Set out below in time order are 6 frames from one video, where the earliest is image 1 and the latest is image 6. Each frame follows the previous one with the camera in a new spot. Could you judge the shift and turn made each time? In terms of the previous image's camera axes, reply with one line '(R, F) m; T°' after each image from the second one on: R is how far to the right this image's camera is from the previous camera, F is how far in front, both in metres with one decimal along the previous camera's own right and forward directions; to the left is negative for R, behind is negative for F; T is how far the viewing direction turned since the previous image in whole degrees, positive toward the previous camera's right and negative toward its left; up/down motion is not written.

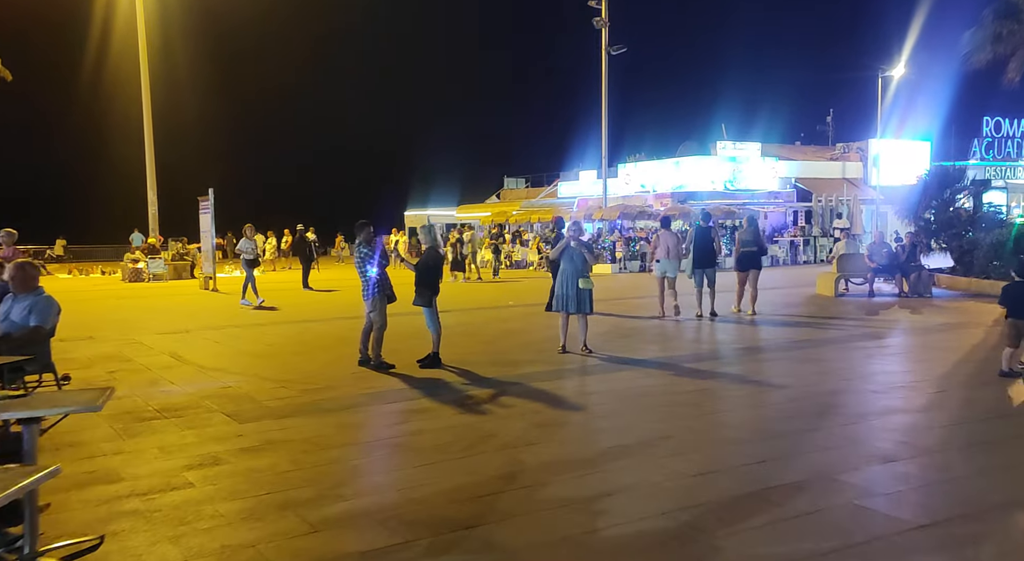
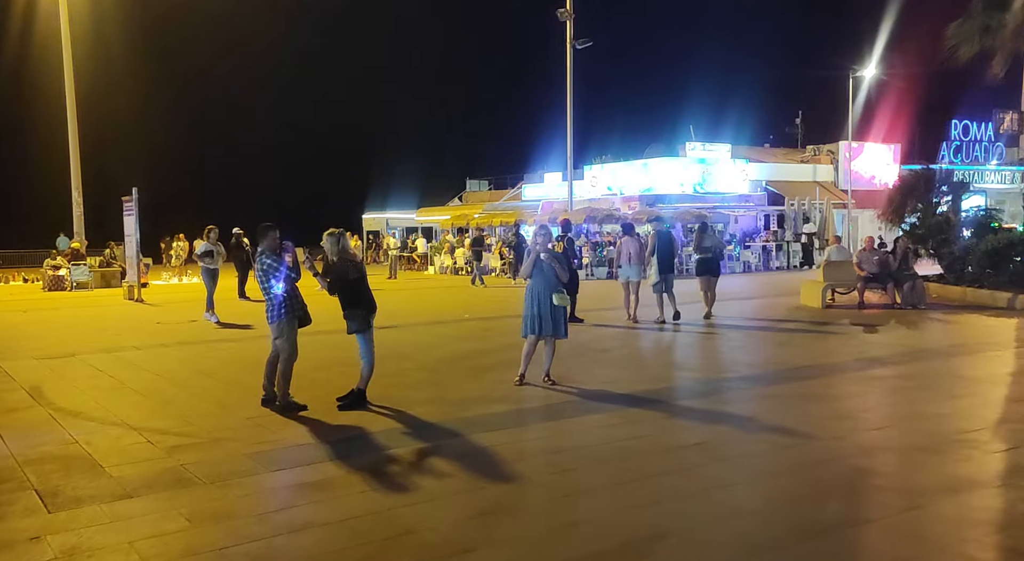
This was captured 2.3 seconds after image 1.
(+0.2, +2.0) m; +2°
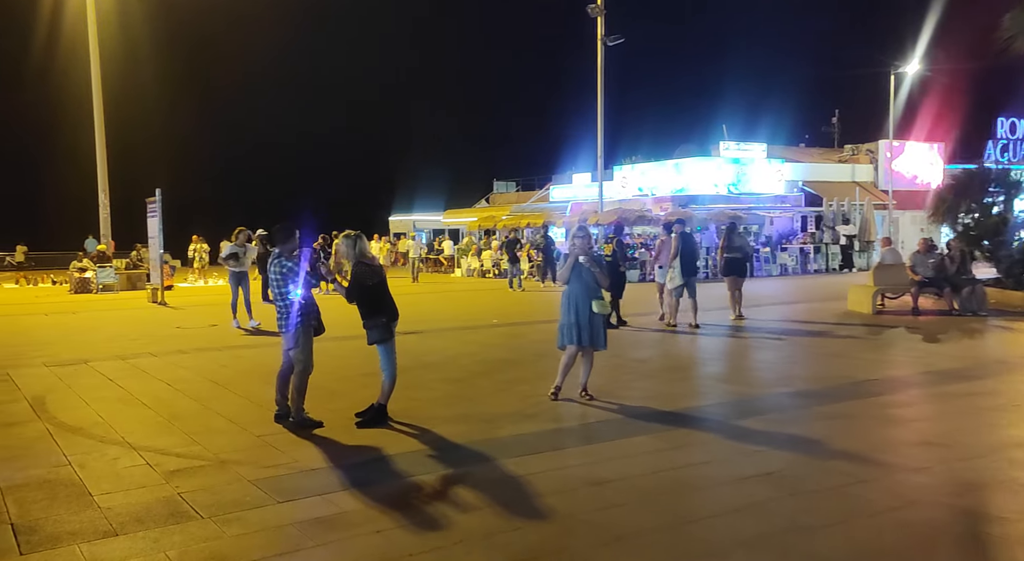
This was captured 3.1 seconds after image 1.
(-0.1, +0.7) m; -2°
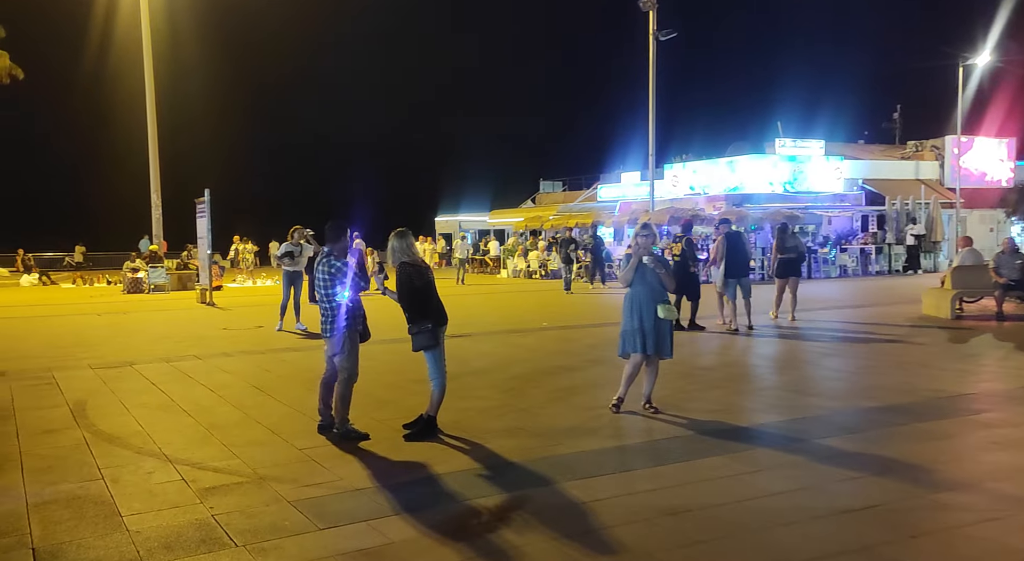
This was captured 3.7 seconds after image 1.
(-0.1, +0.5) m; -3°
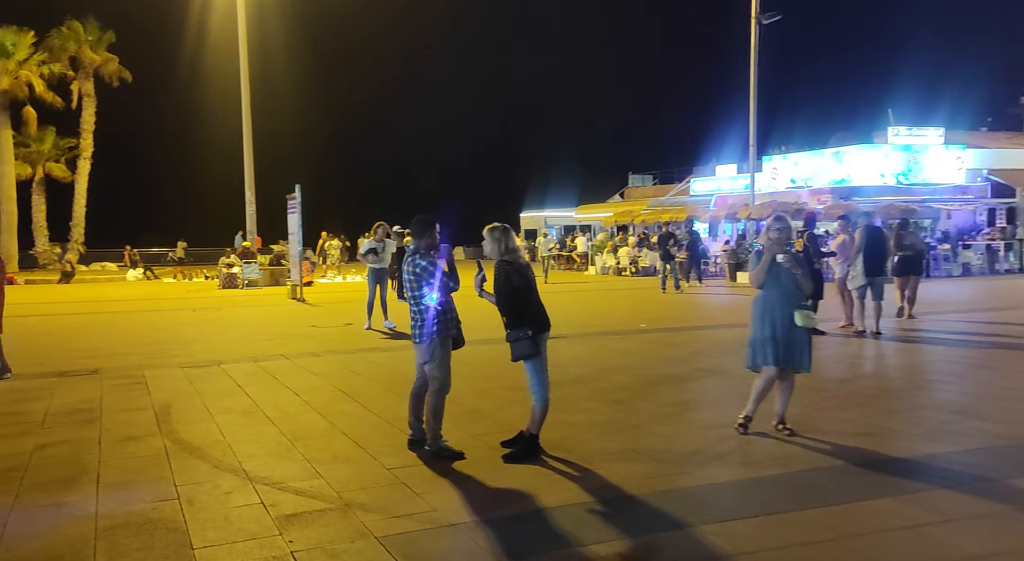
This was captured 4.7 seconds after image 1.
(-0.2, +0.7) m; -6°
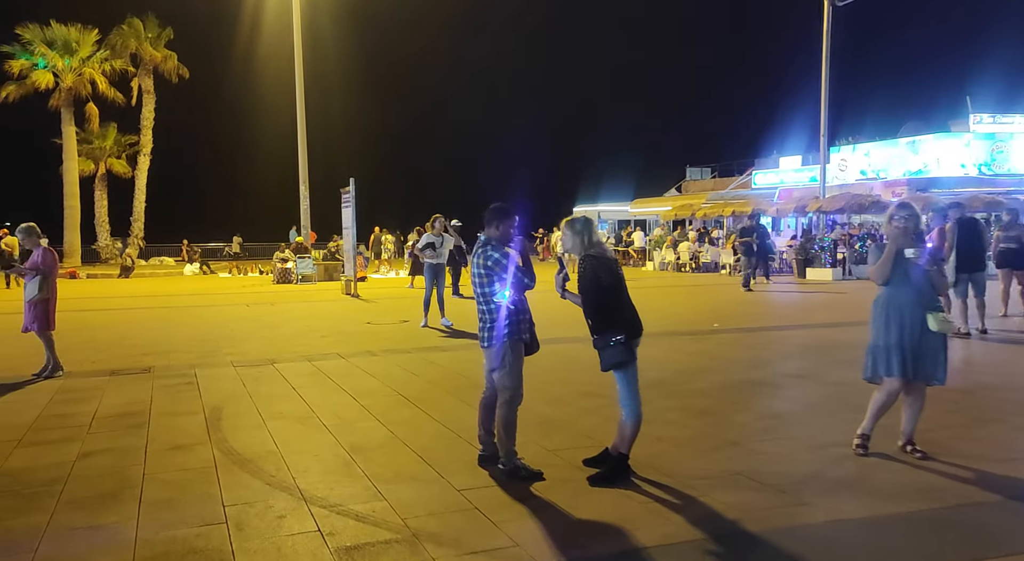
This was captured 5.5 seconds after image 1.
(-0.2, +0.7) m; -3°
